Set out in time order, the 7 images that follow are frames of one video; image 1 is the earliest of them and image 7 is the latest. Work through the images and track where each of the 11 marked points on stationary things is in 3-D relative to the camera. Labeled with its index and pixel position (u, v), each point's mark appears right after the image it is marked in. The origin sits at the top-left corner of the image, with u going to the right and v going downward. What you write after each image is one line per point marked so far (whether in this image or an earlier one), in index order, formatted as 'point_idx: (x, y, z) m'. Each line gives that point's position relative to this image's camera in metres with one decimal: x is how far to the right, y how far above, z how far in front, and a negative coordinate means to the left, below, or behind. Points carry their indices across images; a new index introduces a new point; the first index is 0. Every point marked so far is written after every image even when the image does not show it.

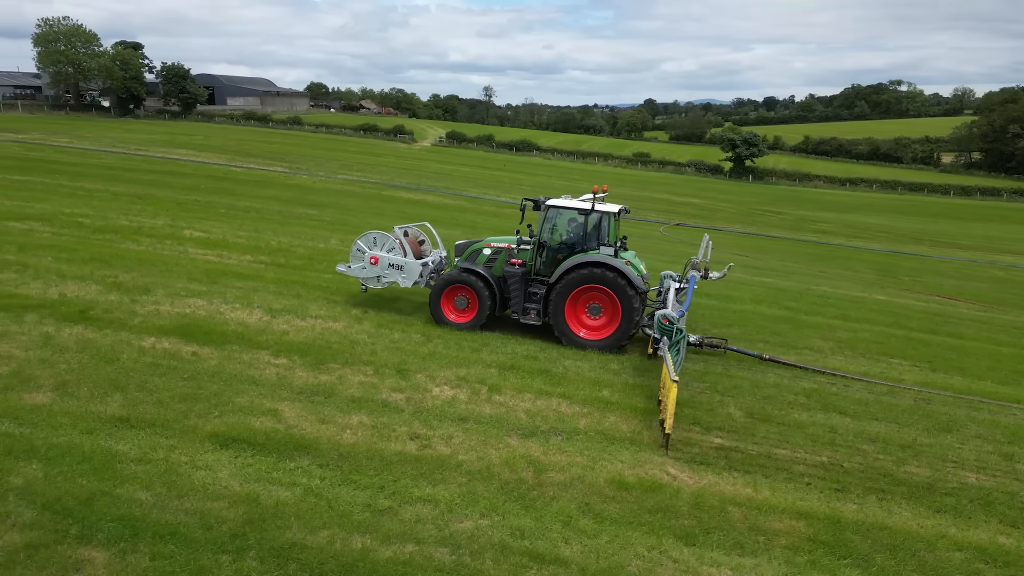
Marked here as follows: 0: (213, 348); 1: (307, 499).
0: (-3.3, -0.7, +7.9) m
1: (-1.5, -1.5, +5.1) m
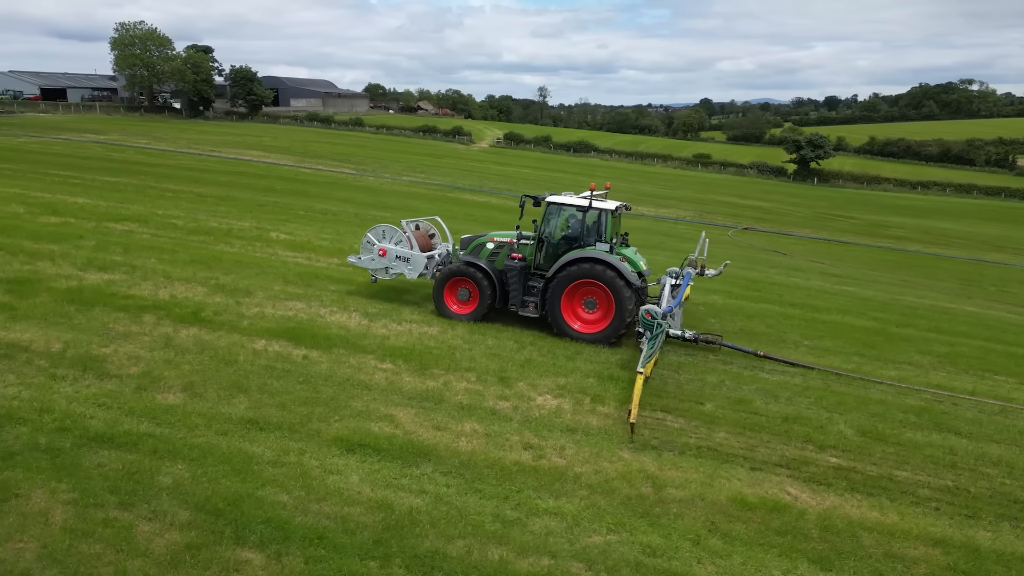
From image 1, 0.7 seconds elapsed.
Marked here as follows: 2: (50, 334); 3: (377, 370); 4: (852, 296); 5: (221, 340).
0: (-2.2, -0.7, +8.2) m
1: (-0.5, -1.6, +5.2) m
2: (-5.1, -0.5, +7.8) m
3: (-1.5, -0.9, +7.8) m
4: (+7.9, -0.2, +16.5) m
5: (-3.4, -0.6, +8.2) m
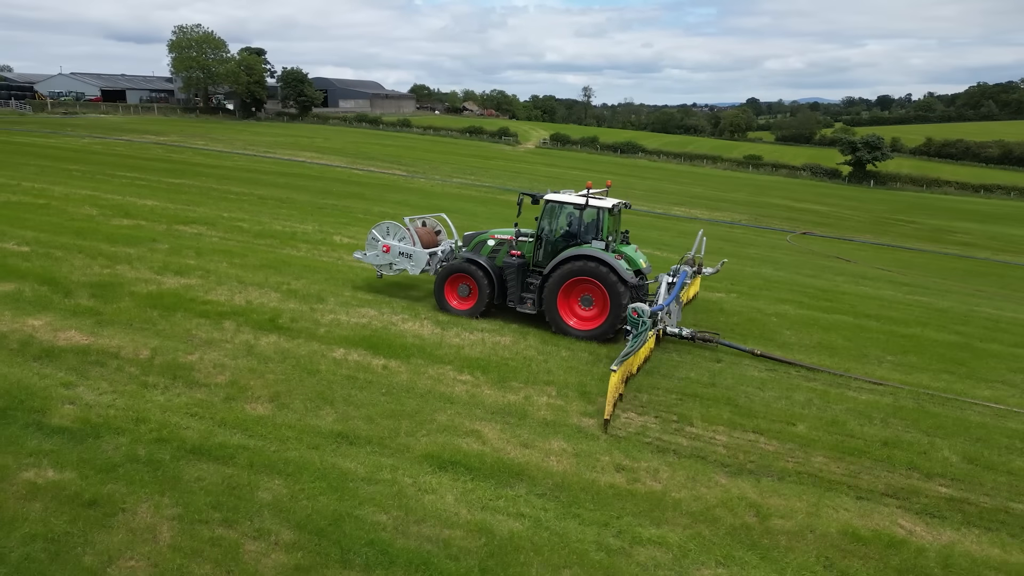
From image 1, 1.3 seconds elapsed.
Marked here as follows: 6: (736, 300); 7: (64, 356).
0: (-1.3, -0.9, +8.1) m
1: (+0.2, -1.7, +5.0) m
2: (-4.2, -0.6, +7.9) m
3: (-0.6, -1.0, +7.7) m
4: (+9.3, -0.4, +15.8) m
5: (-2.4, -0.7, +8.2) m
6: (+4.4, -0.2, +14.0) m
7: (-4.6, -0.7, +7.3) m
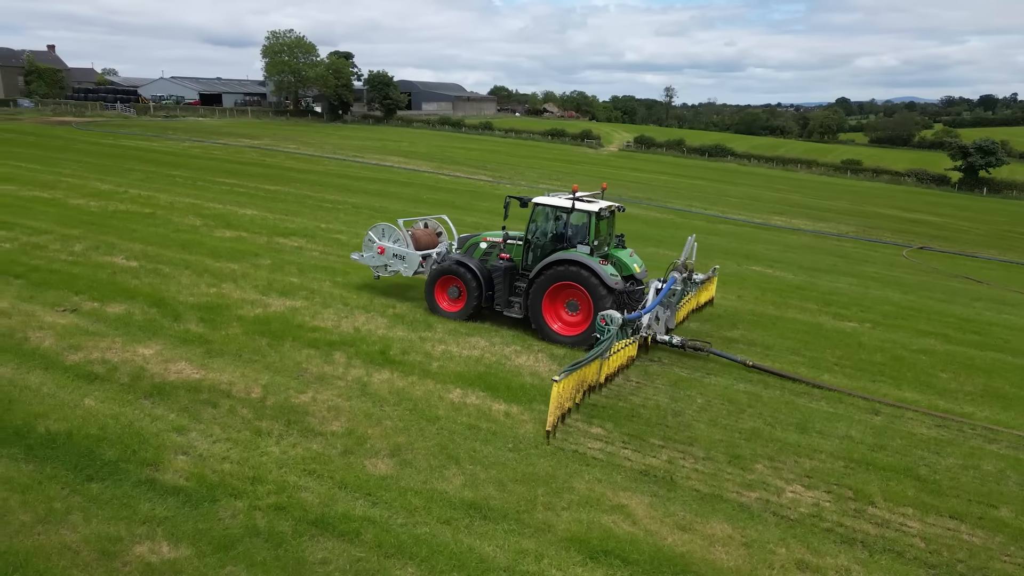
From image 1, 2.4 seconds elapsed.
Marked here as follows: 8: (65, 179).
0: (+0.1, -1.3, +7.3) m
1: (+1.2, -2.2, +4.1) m
2: (-2.8, -0.9, +7.5) m
3: (+0.7, -1.4, +6.8) m
4: (+11.4, -1.1, +13.9) m
5: (-1.0, -1.1, +7.6) m
6: (+6.4, -0.8, +12.7) m
7: (-3.3, -1.0, +6.9) m
8: (-12.5, +3.0, +19.8) m
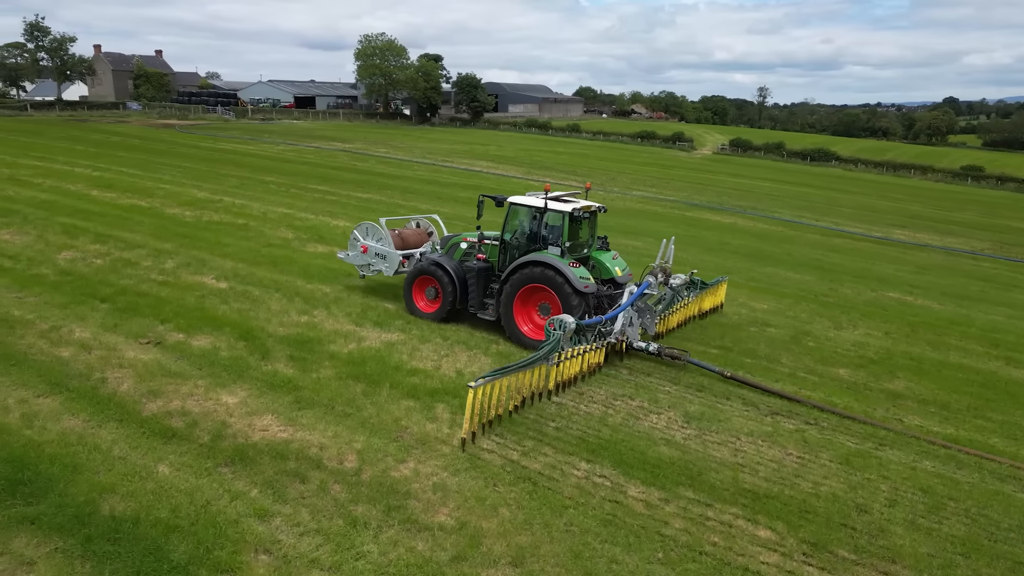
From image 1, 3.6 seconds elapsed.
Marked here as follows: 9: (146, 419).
0: (+1.3, -1.7, +6.0) m
1: (+2.0, -2.7, +2.6) m
2: (-1.6, -1.3, +6.4) m
3: (+1.9, -1.9, +5.4) m
4: (+13.3, -1.9, +11.3) m
5: (+0.2, -1.5, +6.3) m
6: (+8.2, -1.5, +10.5) m
7: (-2.1, -1.4, +5.9) m
8: (-9.7, +2.8, +19.8) m
9: (-3.3, -1.2, +6.4) m
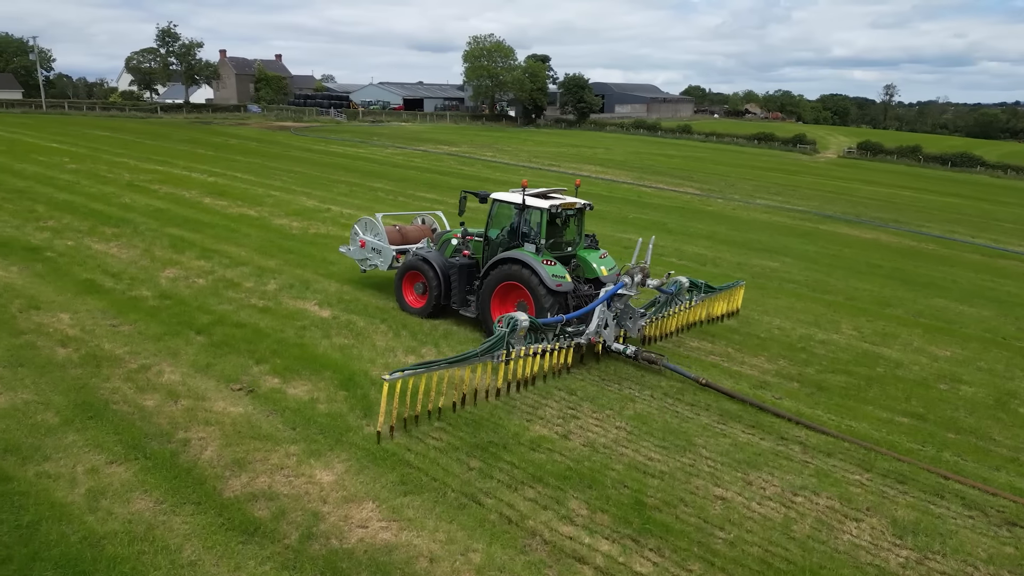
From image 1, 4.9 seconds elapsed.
0: (+2.3, -2.3, +4.3) m
1: (+2.6, -3.3, +0.8) m
2: (-0.4, -1.8, +5.1) m
3: (+2.8, -2.5, +3.6) m
4: (+14.9, -2.8, +7.9) m
5: (+1.3, -2.1, +4.7) m
6: (+9.8, -2.2, +7.8) m
7: (-1.0, -1.9, +4.6) m
8: (-6.5, +2.6, +19.4) m
9: (-2.1, -1.6, +5.3) m
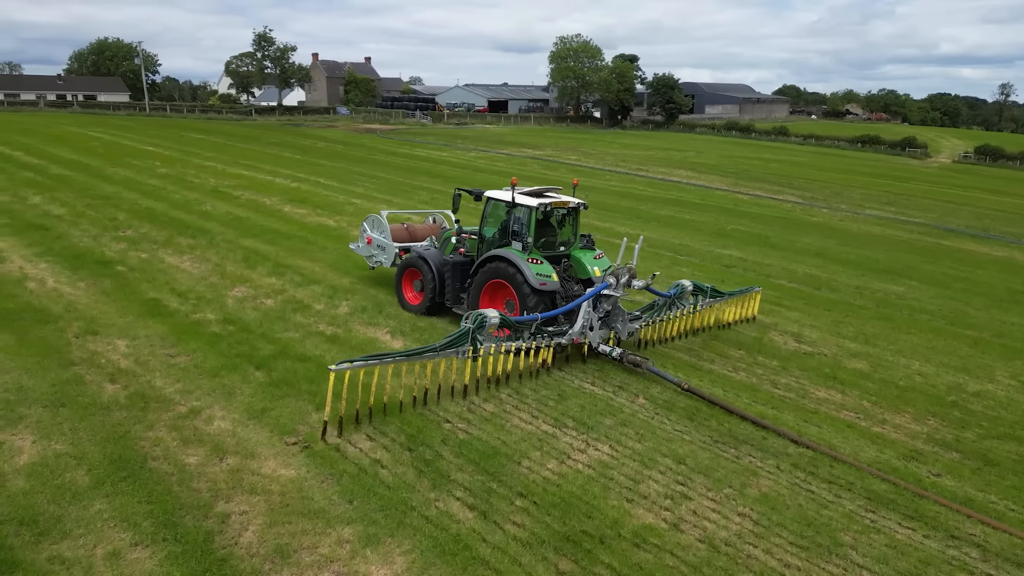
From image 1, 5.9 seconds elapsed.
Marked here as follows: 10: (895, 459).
0: (+2.8, -2.8, +2.8) m
1: (+2.6, -3.7, -0.6) m
2: (+0.2, -2.2, +3.9) m
3: (+3.2, -3.0, +2.1) m
4: (+15.7, -3.6, +4.9) m
5: (+1.8, -2.5, +3.4) m
6: (+10.6, -2.9, +5.5) m
7: (-0.5, -2.3, +3.5) m
8: (-4.2, +2.3, +18.8) m
9: (-1.5, -2.0, +4.3) m
10: (+4.0, -1.8, +7.1) m
